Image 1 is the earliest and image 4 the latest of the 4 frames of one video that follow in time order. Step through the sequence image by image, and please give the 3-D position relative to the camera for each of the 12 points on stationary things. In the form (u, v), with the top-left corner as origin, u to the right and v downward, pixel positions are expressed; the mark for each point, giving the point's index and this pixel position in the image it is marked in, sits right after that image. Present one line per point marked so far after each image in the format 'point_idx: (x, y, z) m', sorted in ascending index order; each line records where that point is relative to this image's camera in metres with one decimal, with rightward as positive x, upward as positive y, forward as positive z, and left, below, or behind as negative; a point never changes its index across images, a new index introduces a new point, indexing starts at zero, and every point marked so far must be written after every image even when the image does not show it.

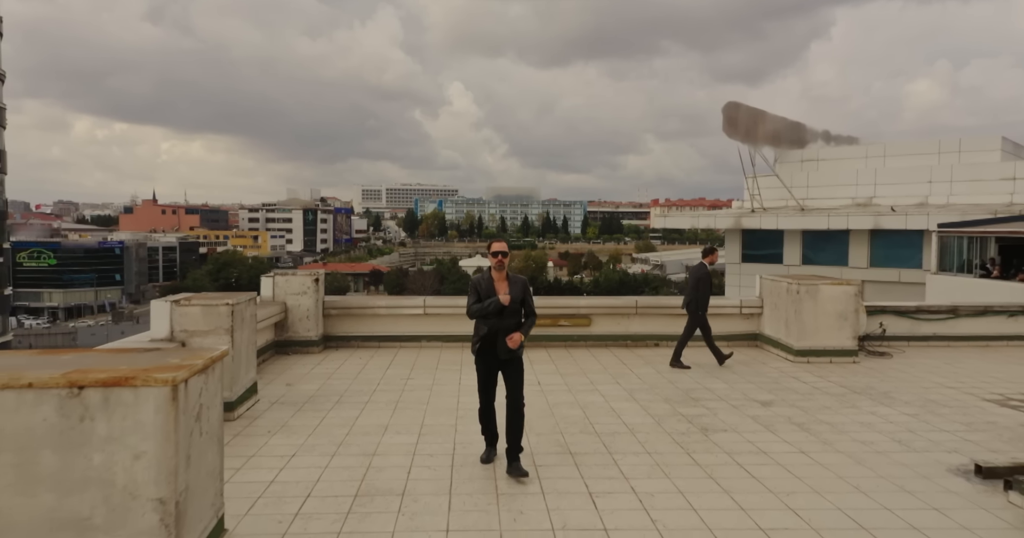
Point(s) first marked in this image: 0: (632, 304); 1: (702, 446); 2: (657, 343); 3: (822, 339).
0: (+1.6, -0.4, +7.9) m
1: (+1.3, -1.3, +4.3) m
2: (+1.9, -1.0, +8.0) m
3: (+3.6, -0.8, +7.1) m
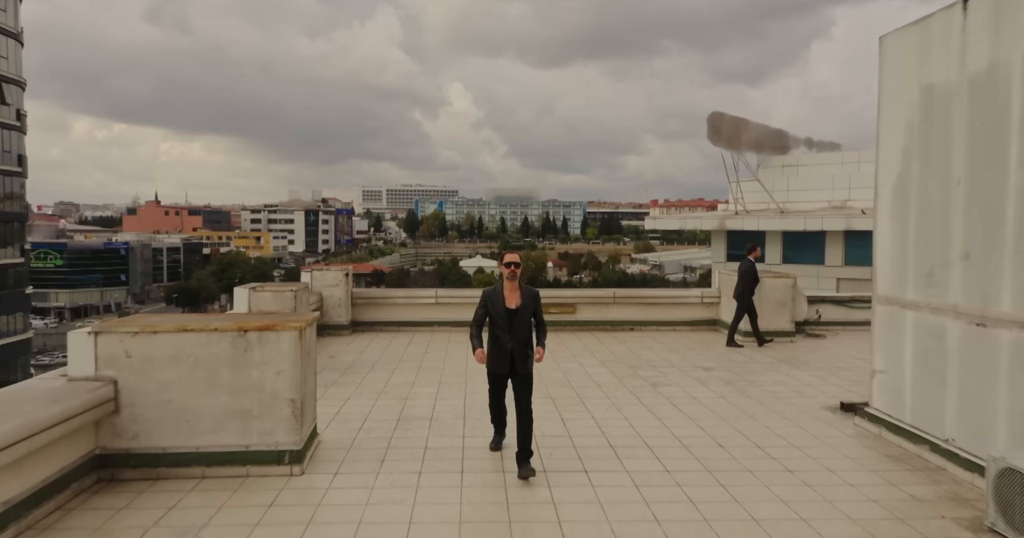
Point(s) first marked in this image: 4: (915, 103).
0: (+1.5, -0.4, +9.4) m
1: (+1.3, -1.2, +5.8) m
2: (+1.9, -0.9, +9.5) m
3: (+3.6, -0.8, +8.6) m
4: (+2.8, +1.2, +4.3) m
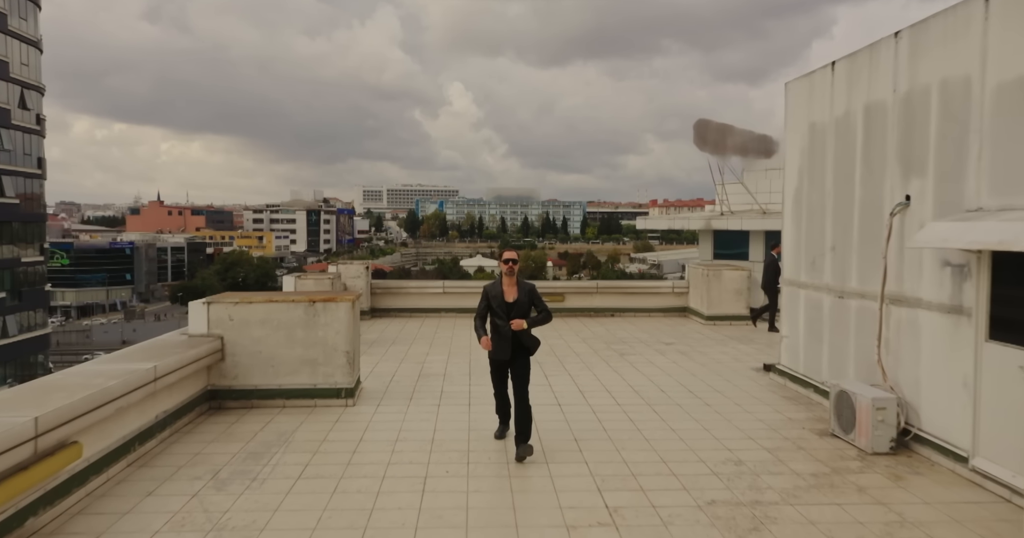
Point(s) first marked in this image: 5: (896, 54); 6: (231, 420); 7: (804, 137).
0: (+1.5, -0.3, +10.9) m
1: (+1.3, -1.1, +7.3) m
2: (+1.8, -0.8, +11.0) m
3: (+3.5, -0.7, +10.1) m
4: (+2.8, +1.3, +5.8) m
5: (+2.9, +1.6, +4.6) m
6: (-2.3, -1.2, +4.9) m
7: (+2.8, +1.3, +5.8) m
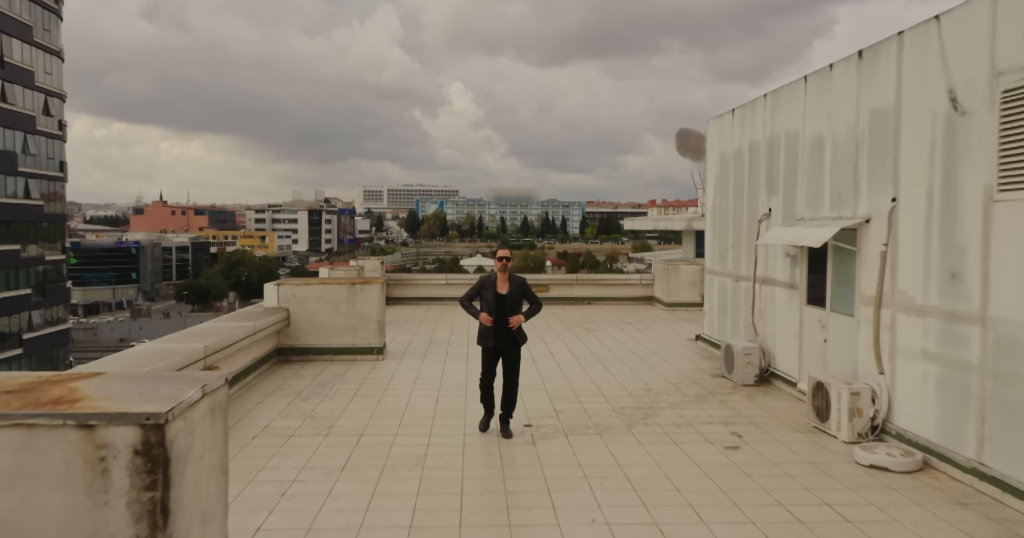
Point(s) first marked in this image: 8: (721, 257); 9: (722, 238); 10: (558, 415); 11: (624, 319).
0: (+1.3, -0.2, +12.9) m
1: (+1.1, -1.0, +9.3) m
2: (+1.6, -0.7, +13.0) m
3: (+3.4, -0.6, +12.1) m
4: (+2.6, +1.4, +7.8) m
5: (+2.7, +1.7, +6.6) m
6: (-2.4, -1.1, +6.9) m
7: (+2.6, +1.4, +7.8) m
8: (+2.6, +0.2, +7.7) m
9: (+2.6, +0.4, +7.6) m
10: (+0.4, -1.3, +5.4) m
11: (+2.0, -0.9, +10.9) m
